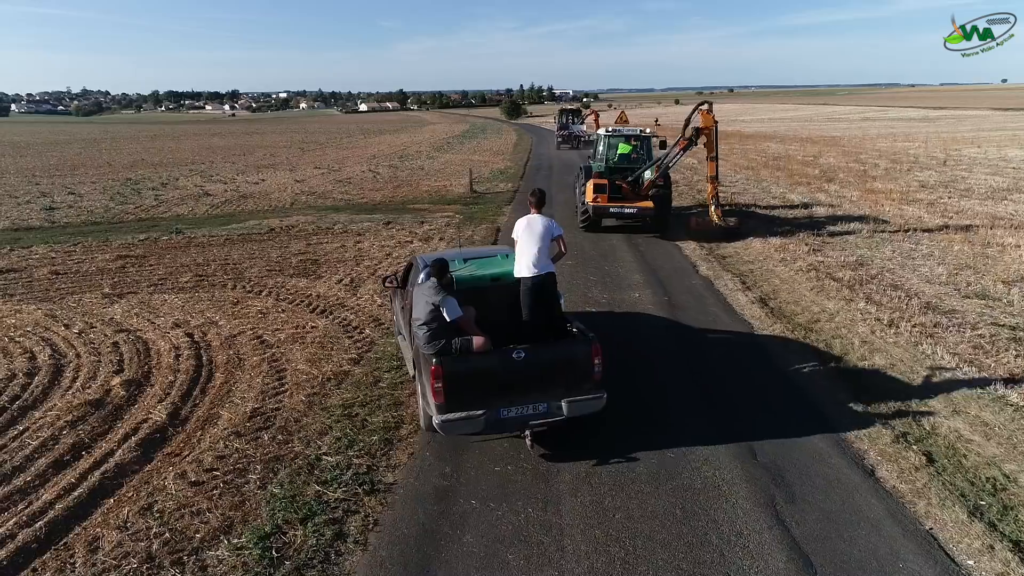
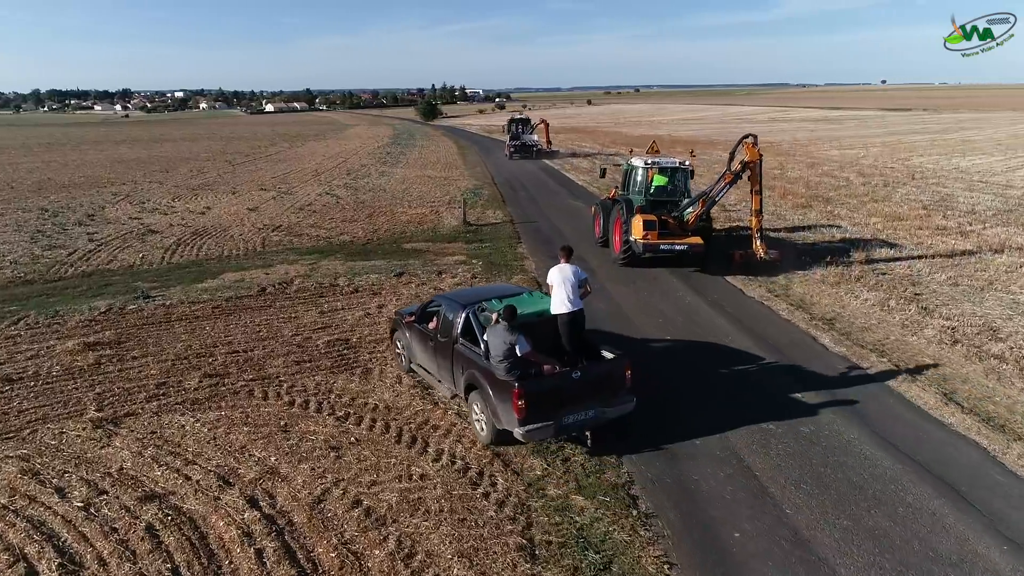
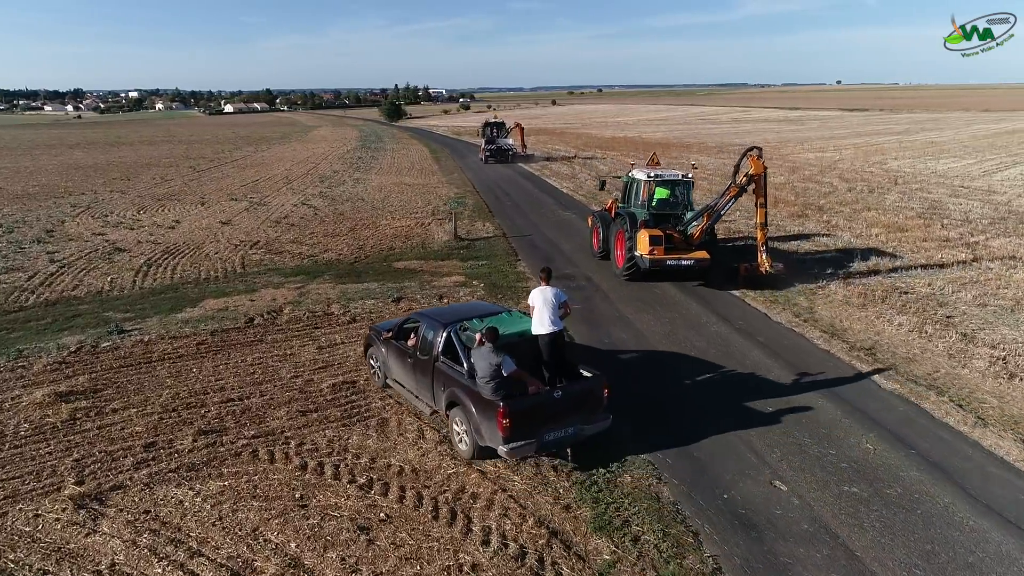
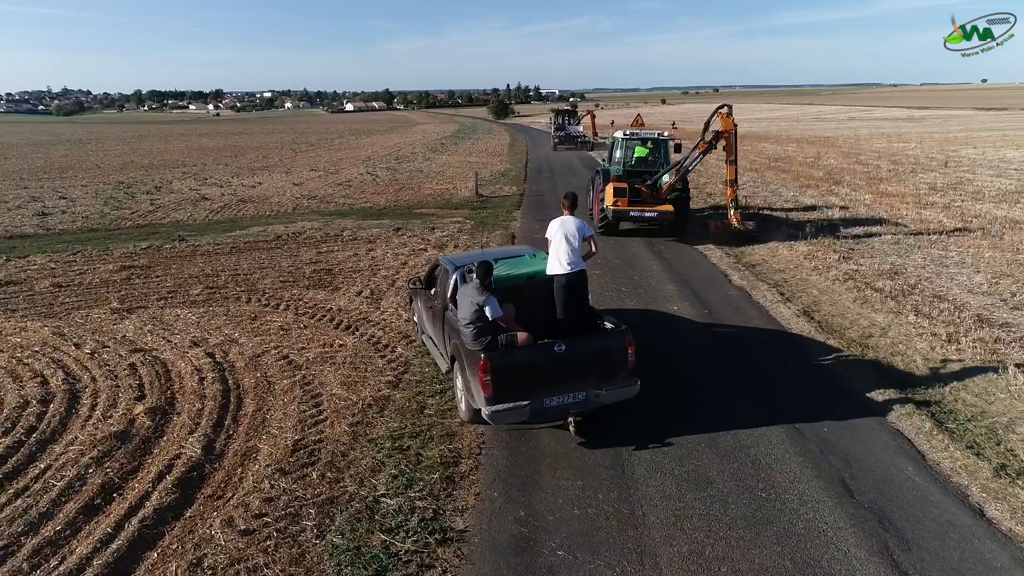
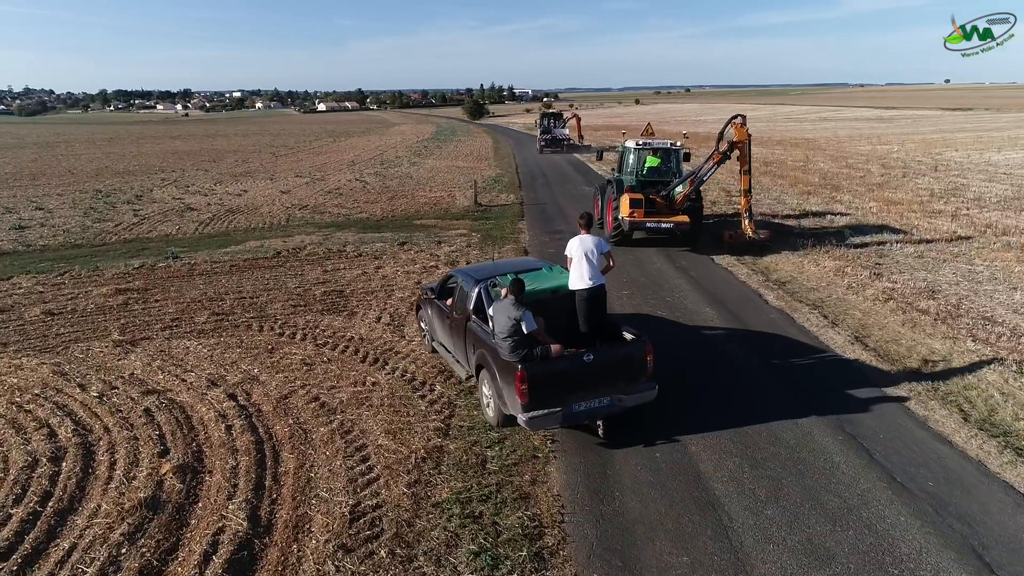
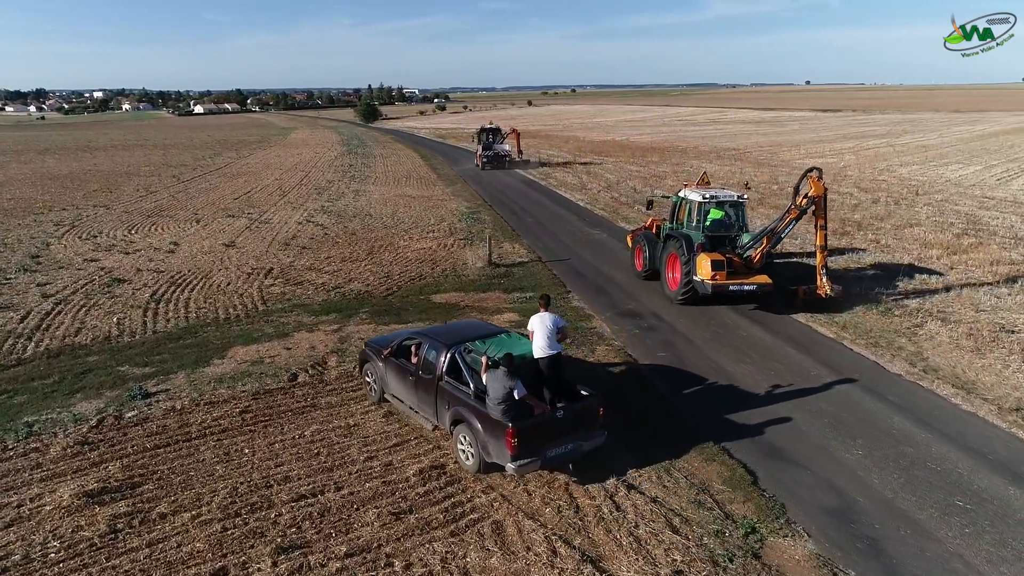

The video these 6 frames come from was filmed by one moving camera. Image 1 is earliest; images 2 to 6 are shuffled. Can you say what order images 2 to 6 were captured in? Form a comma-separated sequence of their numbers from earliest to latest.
4, 5, 2, 3, 6
